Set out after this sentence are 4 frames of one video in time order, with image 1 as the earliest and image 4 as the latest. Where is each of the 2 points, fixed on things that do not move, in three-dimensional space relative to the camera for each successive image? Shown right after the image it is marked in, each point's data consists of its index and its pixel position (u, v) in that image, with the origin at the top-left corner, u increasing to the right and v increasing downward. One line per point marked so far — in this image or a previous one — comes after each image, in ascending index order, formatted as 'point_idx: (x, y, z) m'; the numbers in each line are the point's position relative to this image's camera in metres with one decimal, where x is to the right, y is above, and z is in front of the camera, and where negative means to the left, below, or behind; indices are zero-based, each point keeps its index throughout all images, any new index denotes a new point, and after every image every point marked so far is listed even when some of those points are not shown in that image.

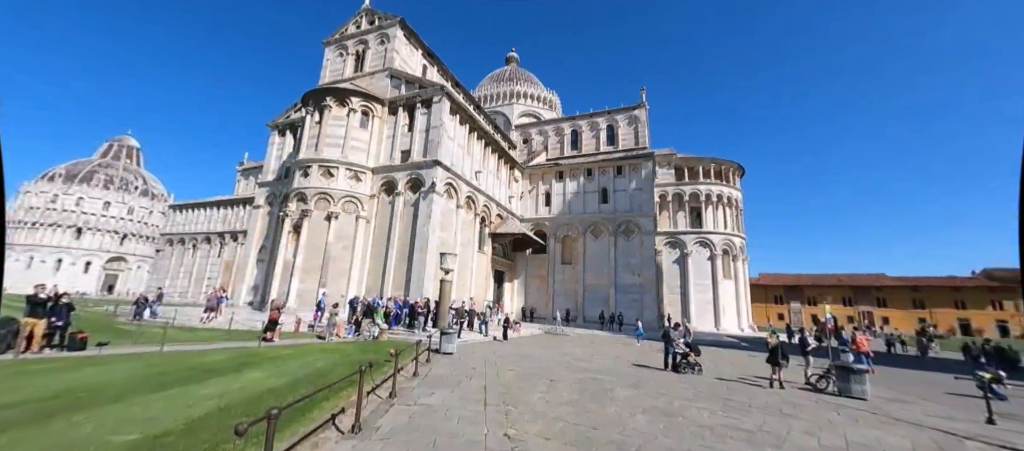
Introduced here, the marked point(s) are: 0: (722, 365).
0: (+8.3, -5.3, +15.9) m
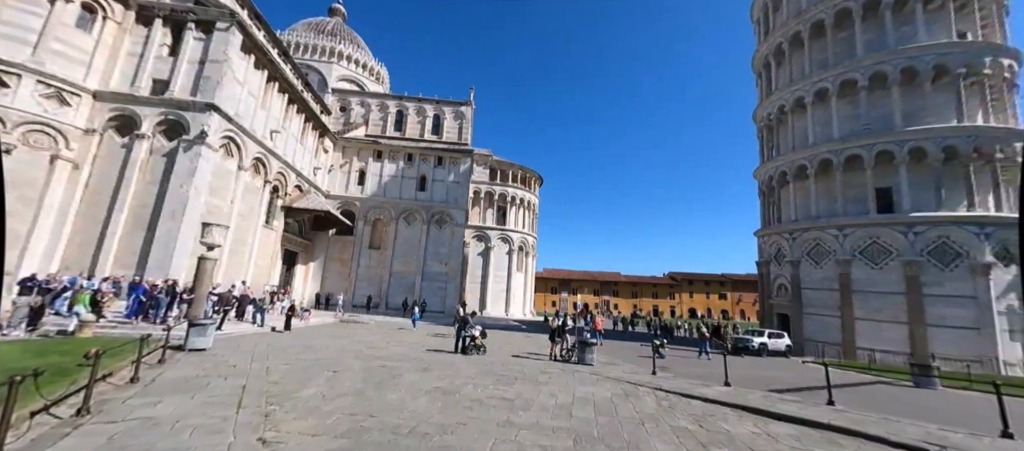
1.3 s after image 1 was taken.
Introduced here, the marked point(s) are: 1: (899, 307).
0: (-0.2, -5.3, +17.5) m
1: (+18.4, -3.8, +20.1) m
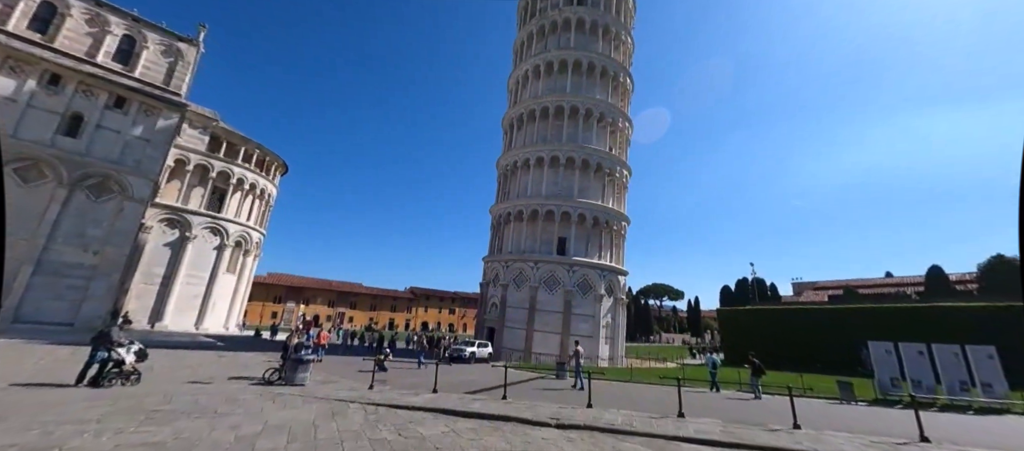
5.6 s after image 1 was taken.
0: (-10.8, -4.7, +12.9) m
1: (+3.0, -6.1, +25.7) m
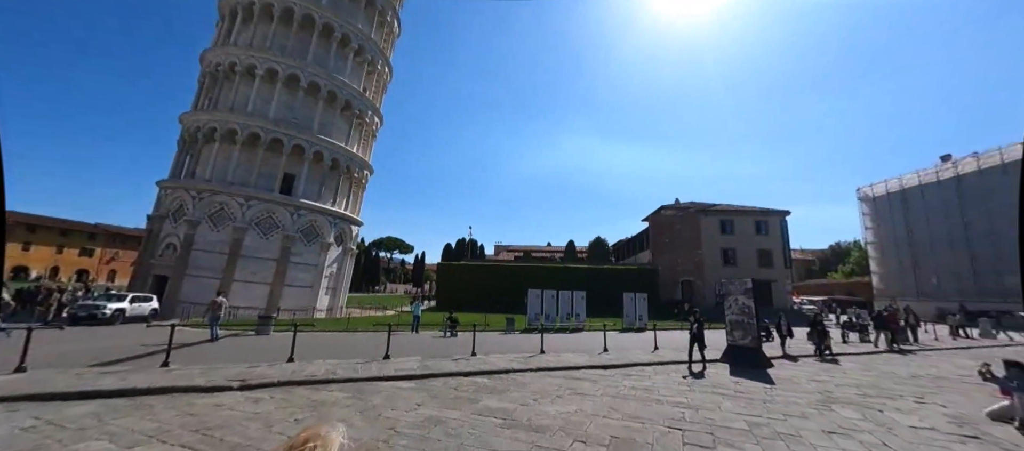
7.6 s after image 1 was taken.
0: (-16.8, -1.5, +3.0) m
1: (-13.3, -2.4, +21.5) m
